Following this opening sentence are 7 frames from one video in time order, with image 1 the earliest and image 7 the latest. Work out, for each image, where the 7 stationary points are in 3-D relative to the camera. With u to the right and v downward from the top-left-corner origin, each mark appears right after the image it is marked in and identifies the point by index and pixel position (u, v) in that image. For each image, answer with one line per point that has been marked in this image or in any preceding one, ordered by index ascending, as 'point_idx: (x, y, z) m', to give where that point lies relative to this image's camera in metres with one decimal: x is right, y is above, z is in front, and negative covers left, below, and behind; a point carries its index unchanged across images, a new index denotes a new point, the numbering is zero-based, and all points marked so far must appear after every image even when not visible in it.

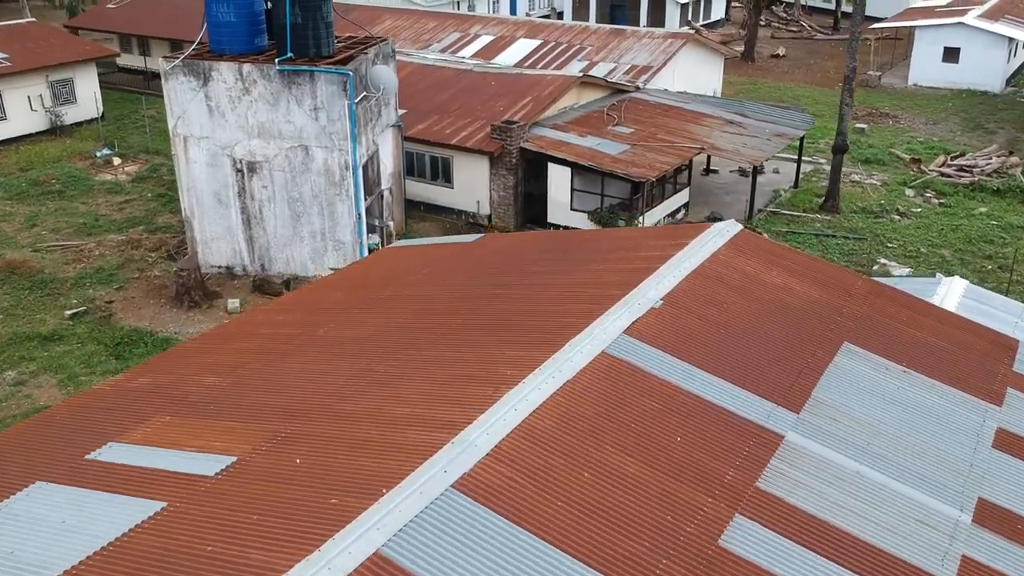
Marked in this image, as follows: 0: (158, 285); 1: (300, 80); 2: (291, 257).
0: (-6.4, +0.1, +17.5) m
1: (-3.6, +3.5, +16.3) m
2: (-4.0, +0.6, +17.7) m
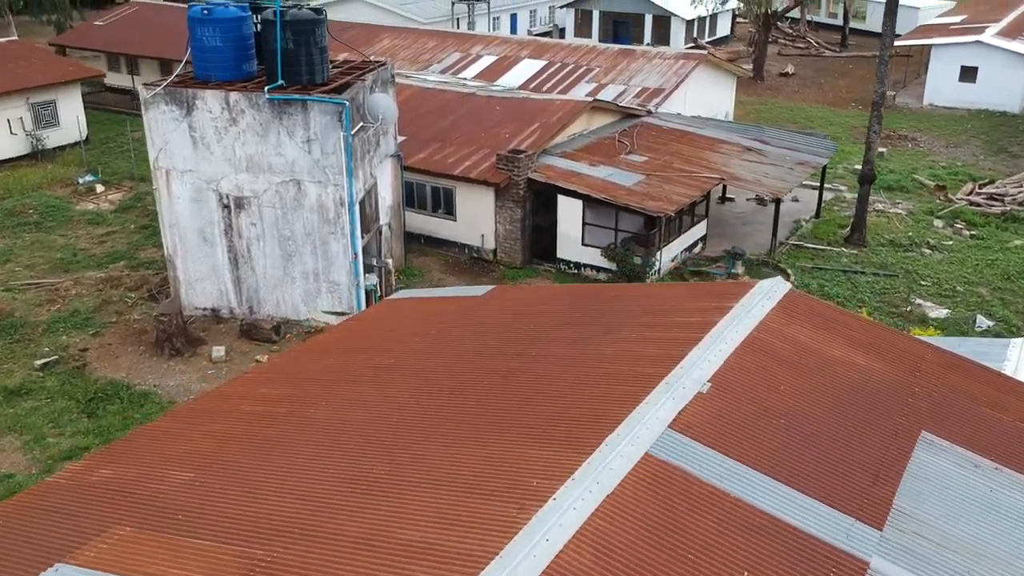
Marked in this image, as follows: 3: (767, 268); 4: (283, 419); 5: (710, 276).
0: (-6.2, -0.7, +16.2) m
1: (-3.4, +2.8, +15.0) m
2: (-3.9, -0.2, +16.3) m
3: (+5.0, +0.4, +19.2) m
4: (-2.0, -1.2, +8.6) m
5: (+3.8, +0.3, +18.8) m
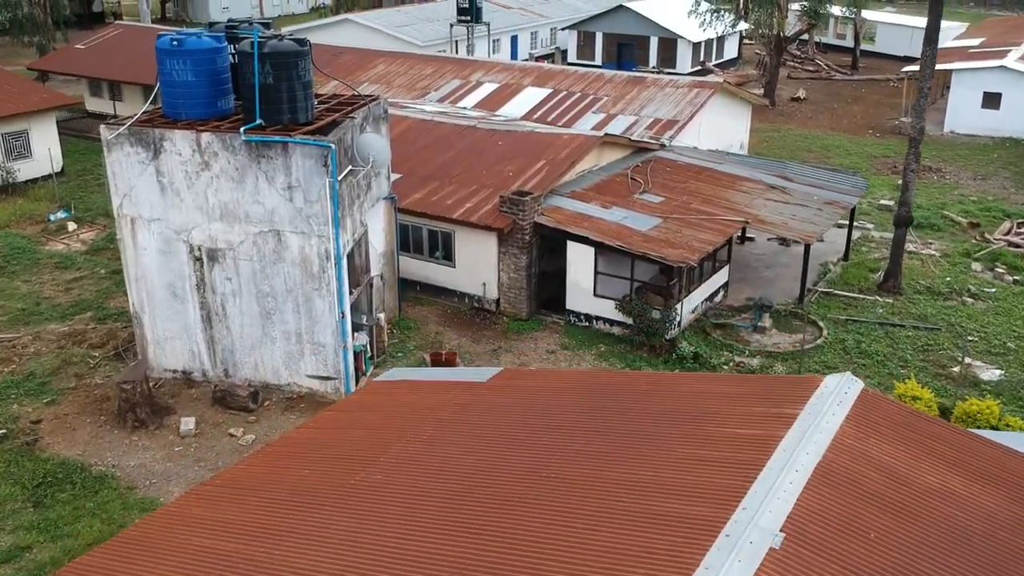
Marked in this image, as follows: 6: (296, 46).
0: (-6.1, -1.6, +14.5) m
1: (-3.3, +1.9, +13.3) m
2: (-3.8, -1.1, +14.6) m
3: (+5.1, -0.6, +17.5) m
4: (-1.9, -1.9, +6.8) m
5: (+3.9, -0.7, +17.1) m
6: (-3.0, +3.3, +13.4) m
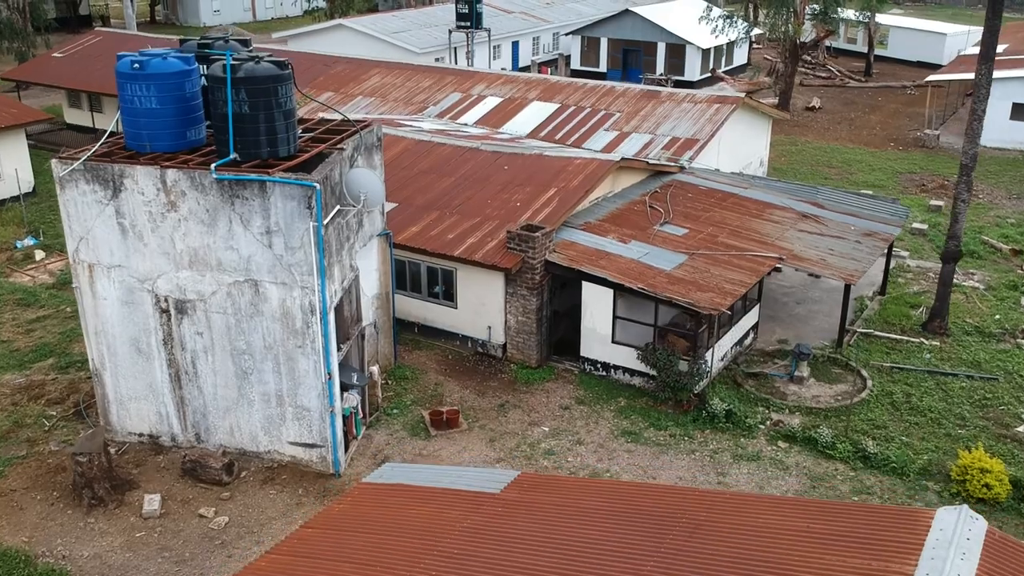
0: (-6.0, -2.3, +12.7) m
1: (-3.2, +1.1, +11.6) m
2: (-3.7, -1.8, +12.9) m
3: (+5.2, -1.3, +15.8) m
4: (-1.7, -2.7, +5.1) m
5: (+4.0, -1.4, +15.4) m
6: (-2.8, +2.6, +11.6) m
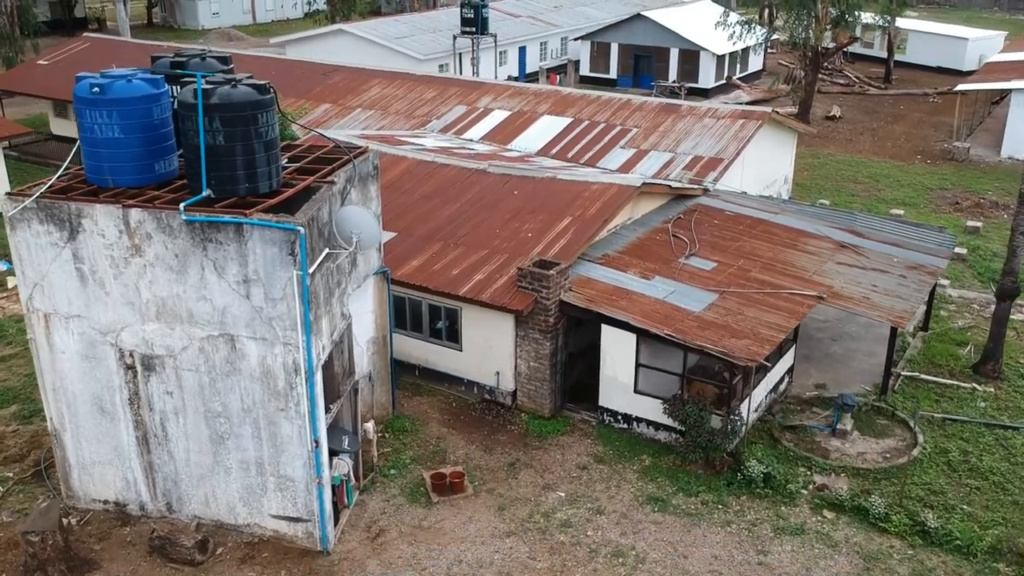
0: (-5.9, -2.9, +11.2) m
1: (-3.0, +0.5, +10.0) m
2: (-3.5, -2.4, +11.4) m
3: (+5.4, -1.9, +14.2) m
4: (-1.6, -3.3, +3.6) m
5: (+4.2, -2.0, +13.8) m
6: (-2.7, +2.0, +10.1) m
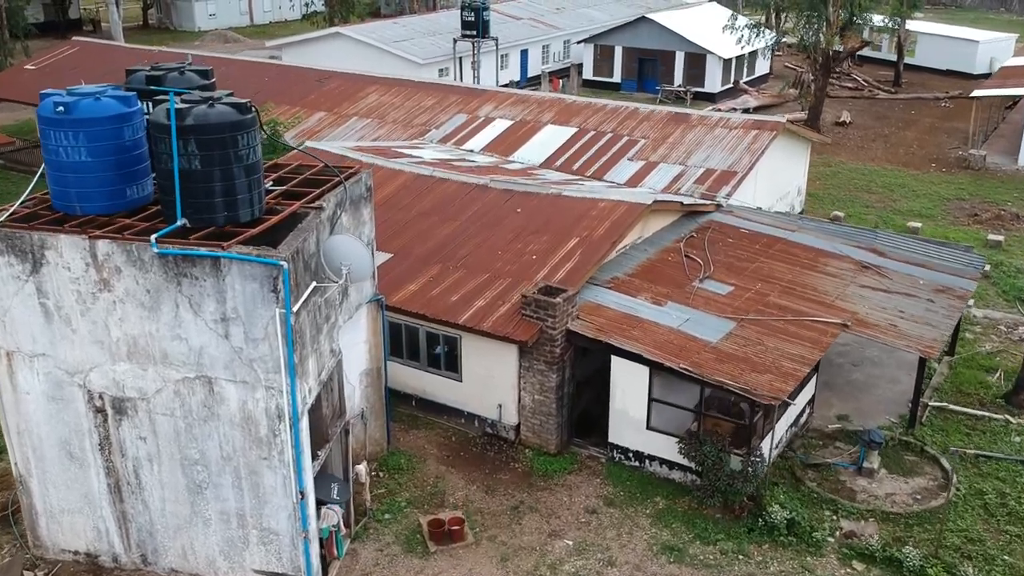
0: (-5.8, -3.3, +10.3) m
1: (-3.0, +0.2, +9.1) m
2: (-3.5, -2.8, +10.5) m
3: (+5.4, -2.3, +13.3) m
4: (-1.6, -3.7, +2.7) m
5: (+4.2, -2.4, +12.9) m
6: (-2.6, +1.6, +9.2) m
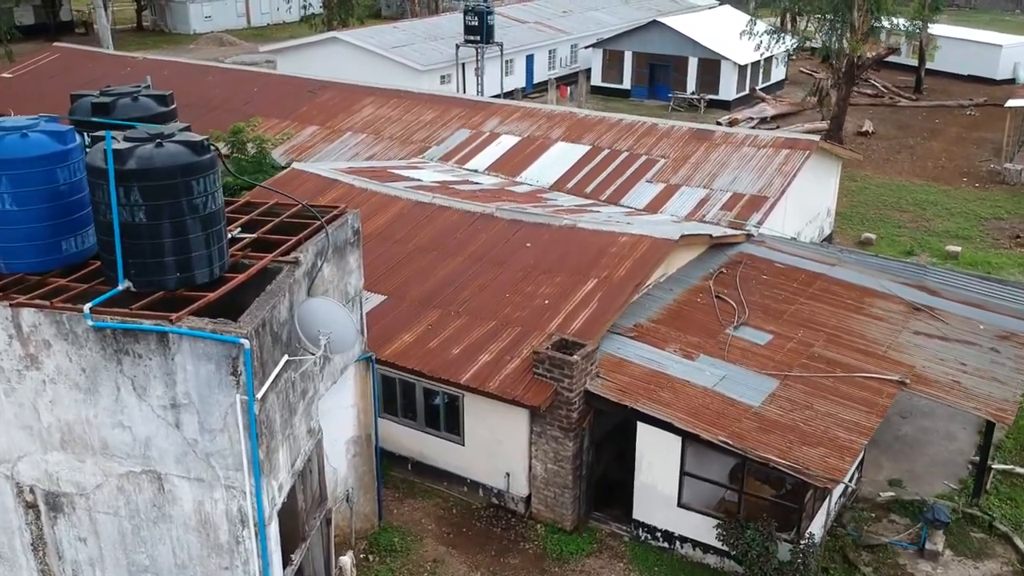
0: (-5.7, -3.9, +8.6) m
1: (-2.9, -0.5, +7.5) m
2: (-3.4, -3.4, +8.8) m
3: (+5.5, -2.9, +11.6) m
4: (-1.5, -4.3, +1.0) m
5: (+4.3, -3.0, +11.2) m
6: (-2.5, +1.0, +7.5) m
